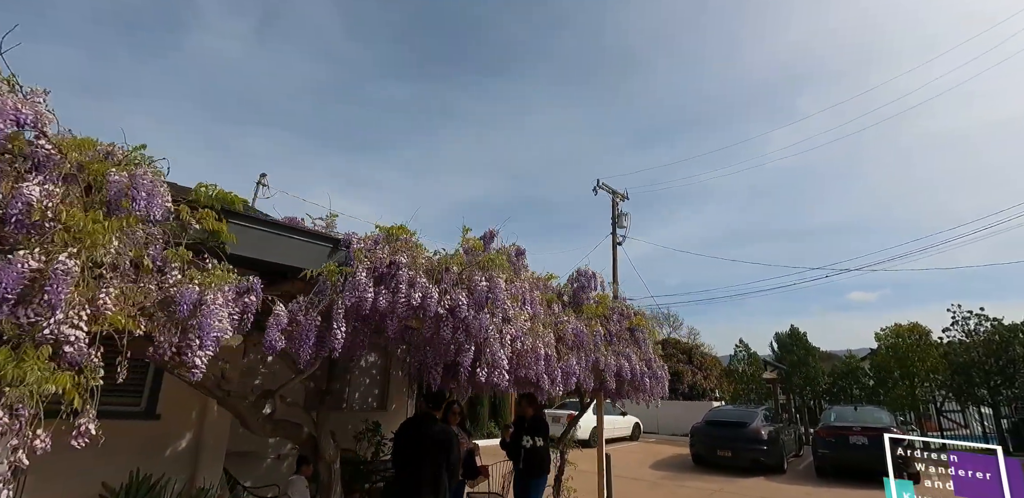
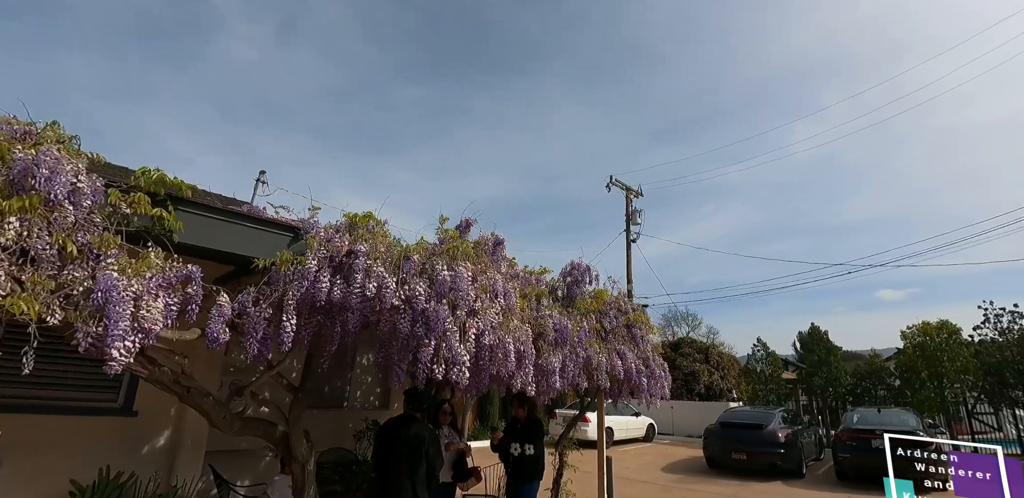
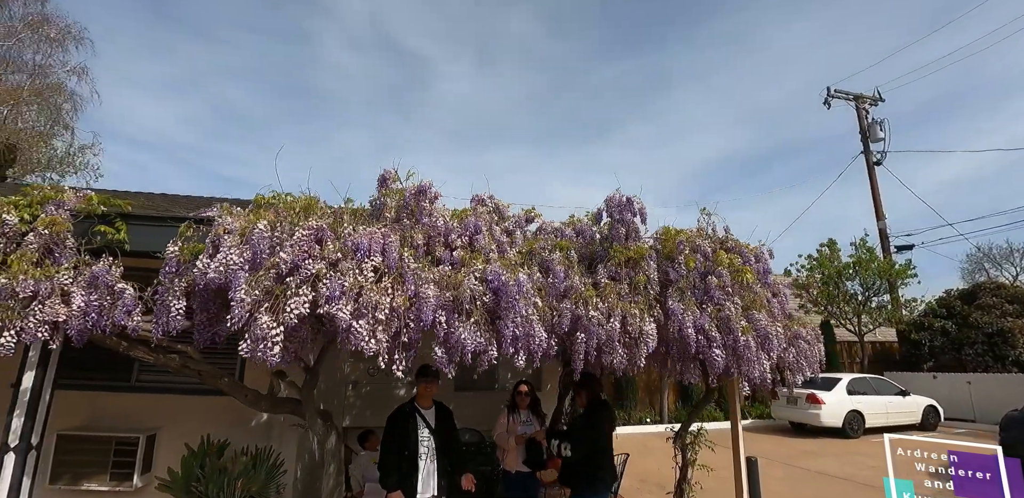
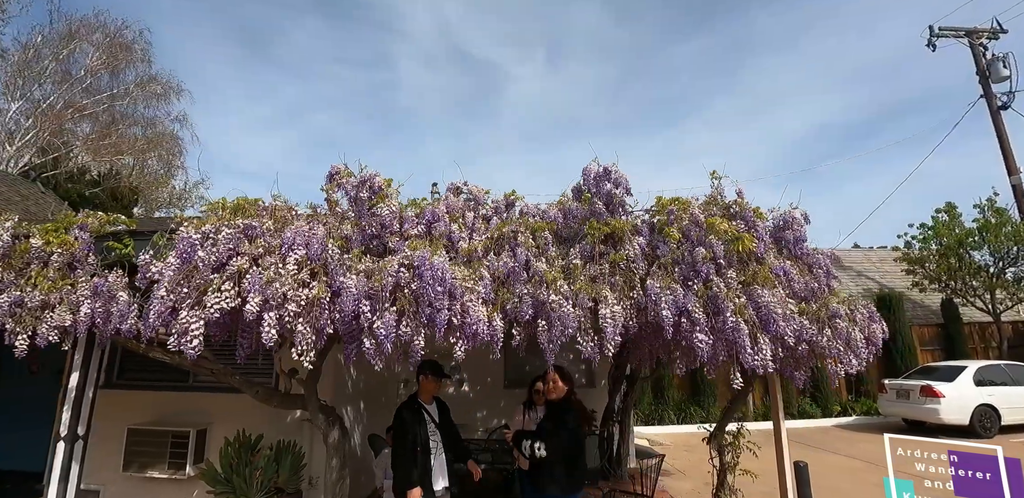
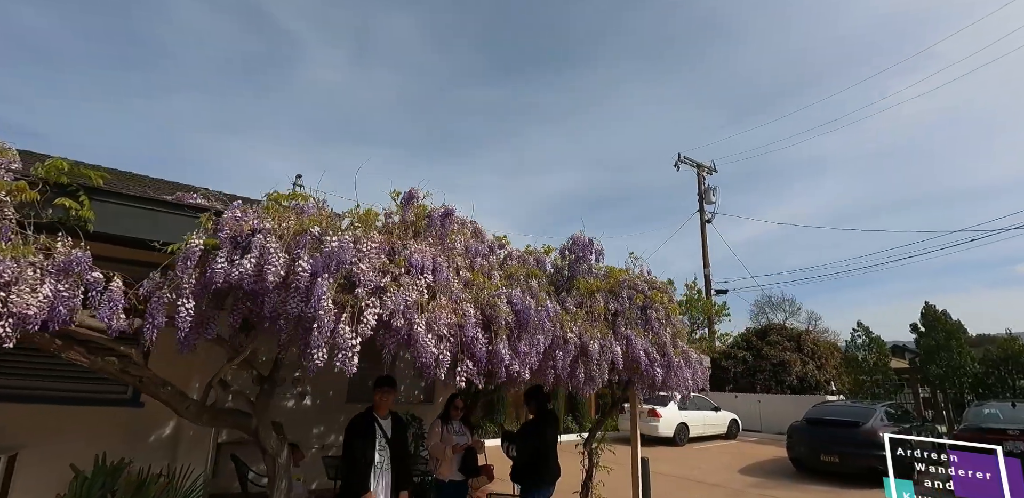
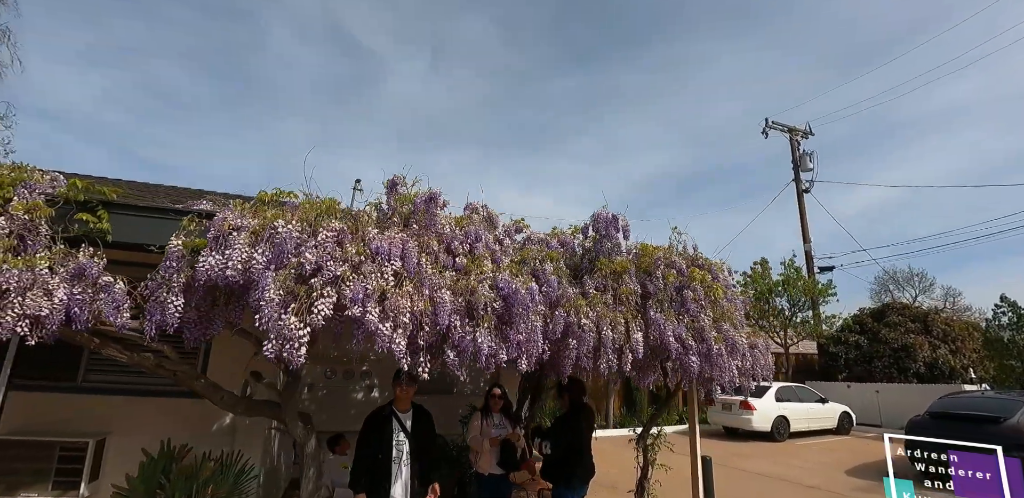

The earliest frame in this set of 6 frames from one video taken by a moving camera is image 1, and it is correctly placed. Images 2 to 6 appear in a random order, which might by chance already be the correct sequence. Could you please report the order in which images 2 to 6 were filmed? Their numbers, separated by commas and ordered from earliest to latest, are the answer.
2, 5, 6, 3, 4
